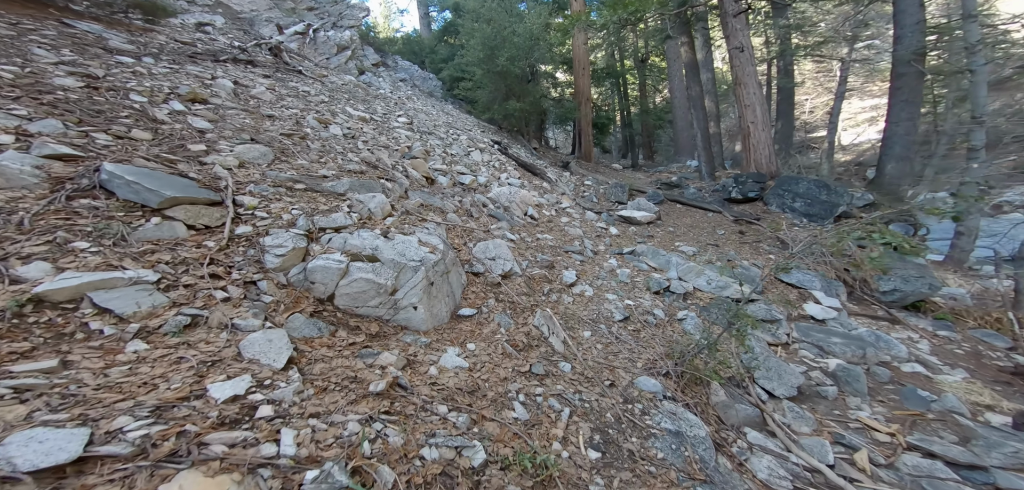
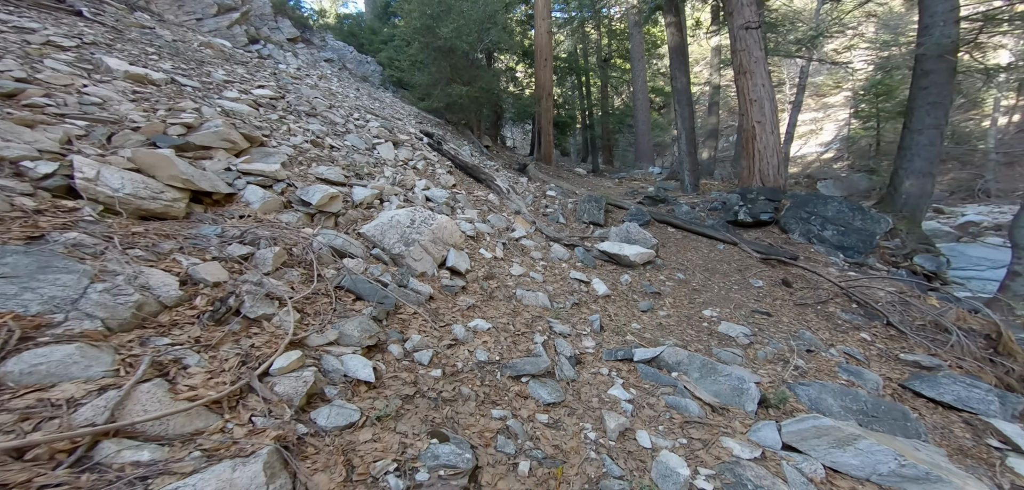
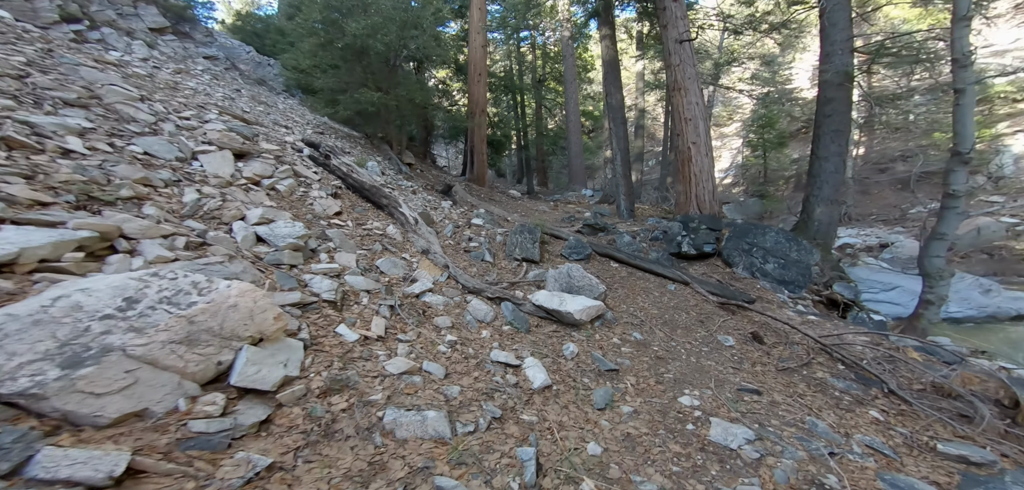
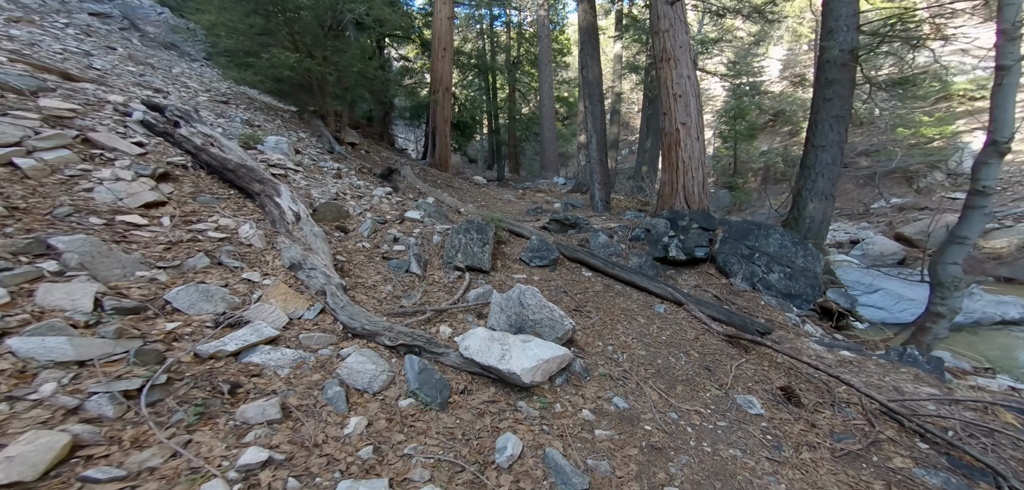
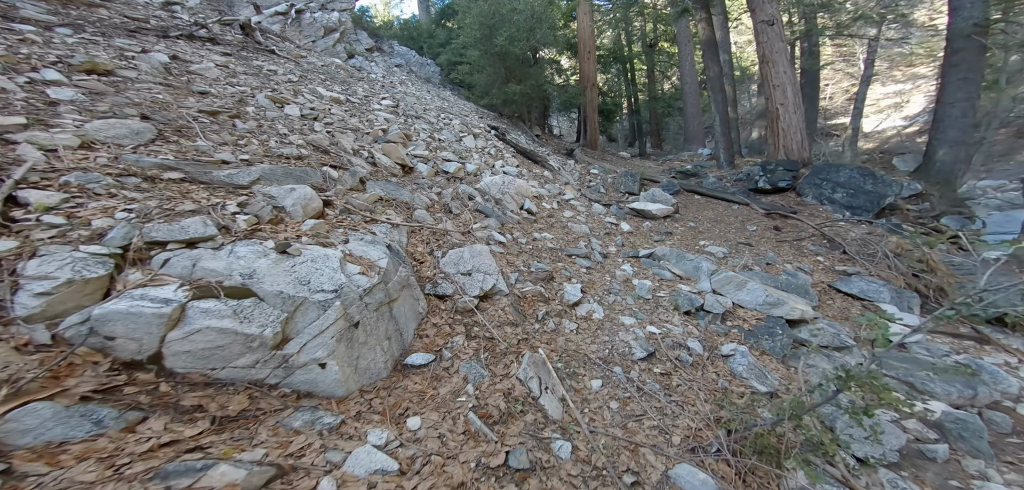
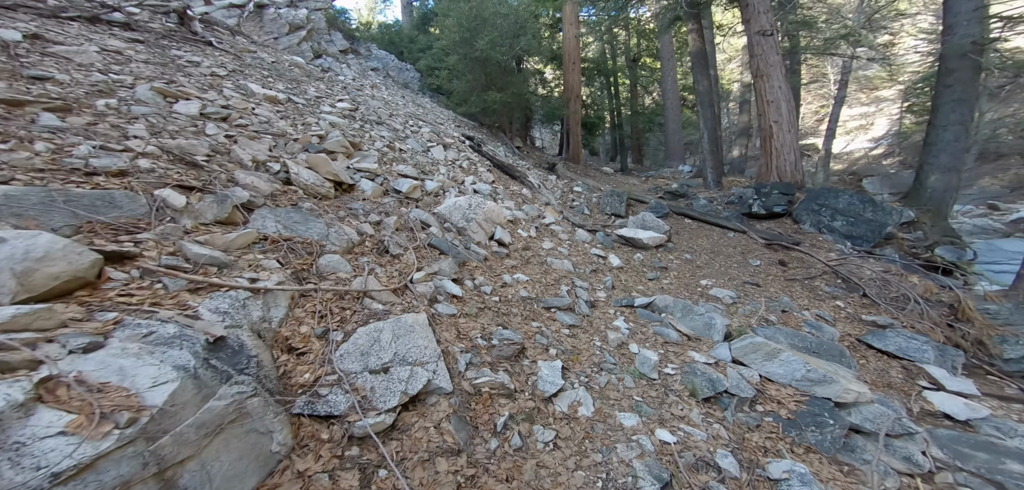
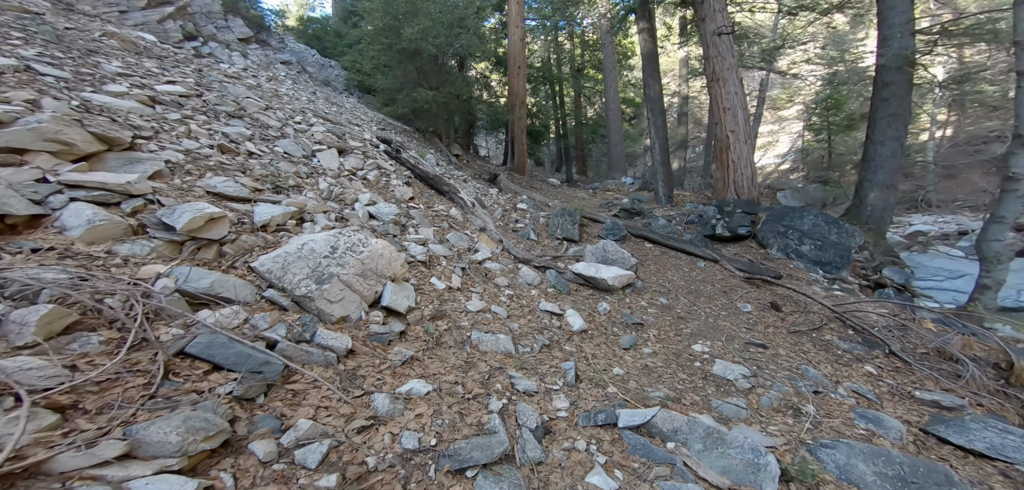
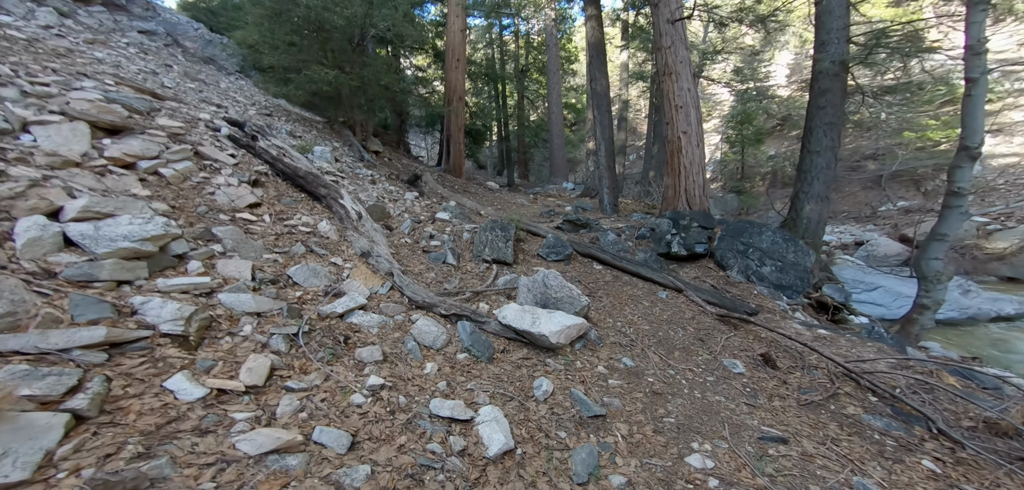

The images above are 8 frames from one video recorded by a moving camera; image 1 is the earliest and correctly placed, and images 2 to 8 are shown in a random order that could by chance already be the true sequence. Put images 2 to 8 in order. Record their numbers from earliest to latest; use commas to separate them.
5, 6, 2, 7, 3, 8, 4
